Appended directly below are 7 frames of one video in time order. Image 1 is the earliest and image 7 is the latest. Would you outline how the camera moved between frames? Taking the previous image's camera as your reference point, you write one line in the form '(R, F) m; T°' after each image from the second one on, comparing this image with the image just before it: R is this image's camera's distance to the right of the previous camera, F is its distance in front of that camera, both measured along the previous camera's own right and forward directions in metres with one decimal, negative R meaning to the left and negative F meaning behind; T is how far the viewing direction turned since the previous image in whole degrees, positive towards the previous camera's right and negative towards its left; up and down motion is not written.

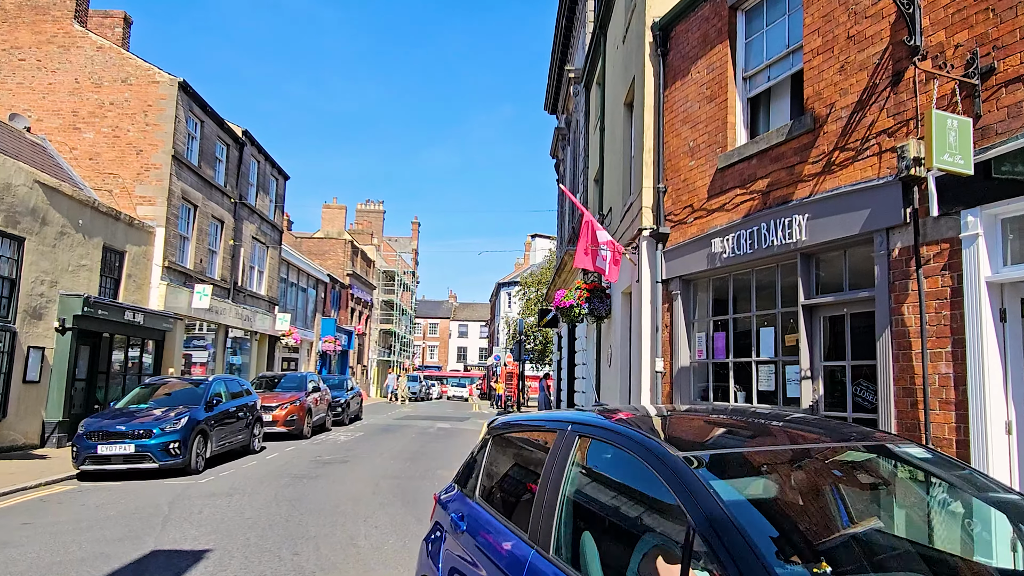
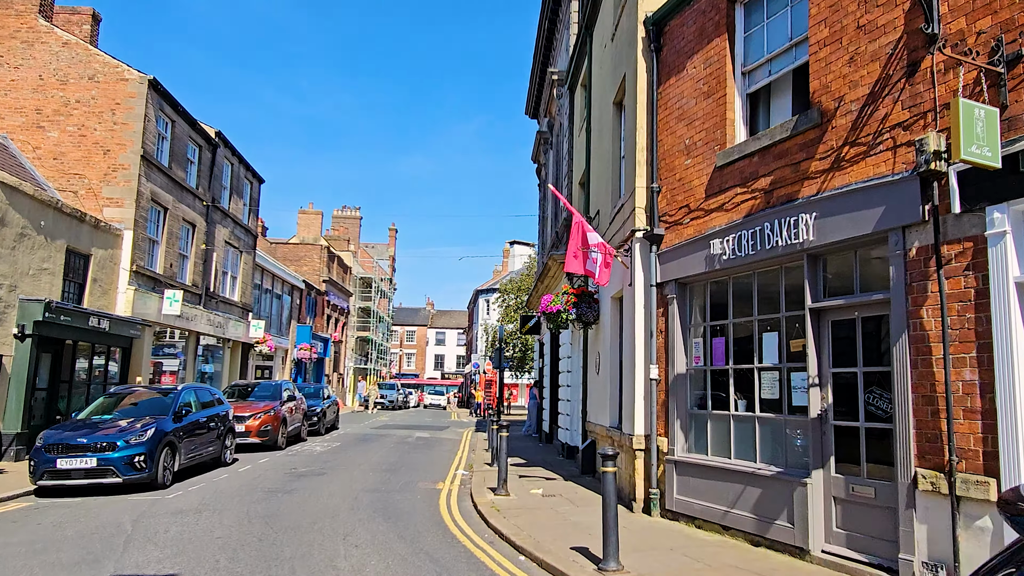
(-0.1, +0.4) m; +2°
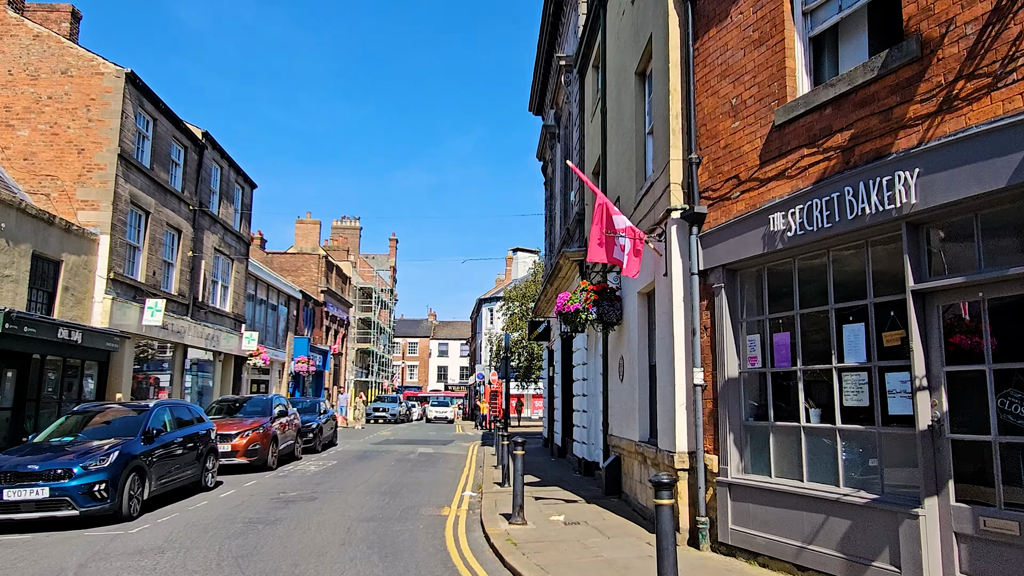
(-0.1, +1.4) m; 0°
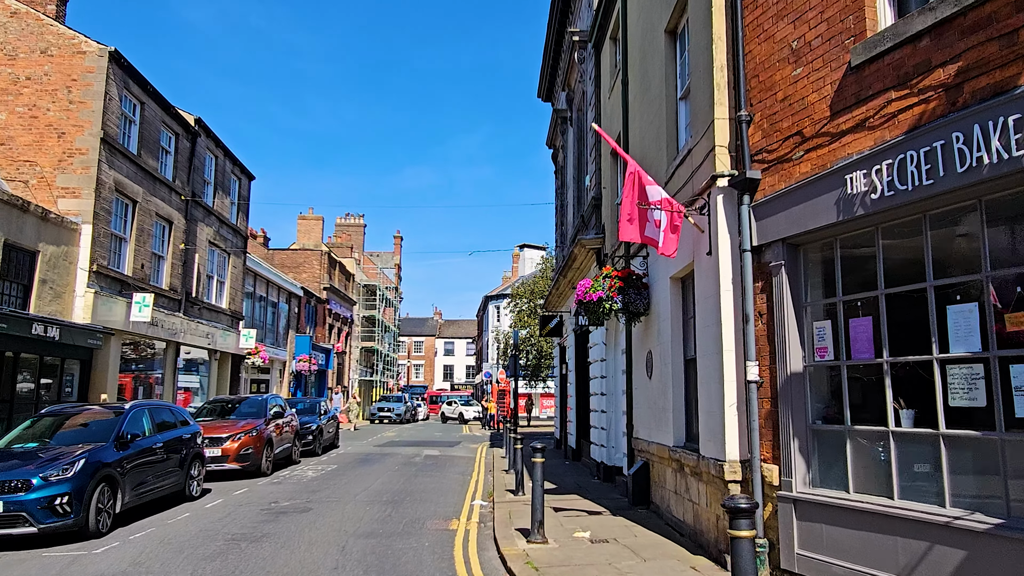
(-0.1, +1.1) m; 0°
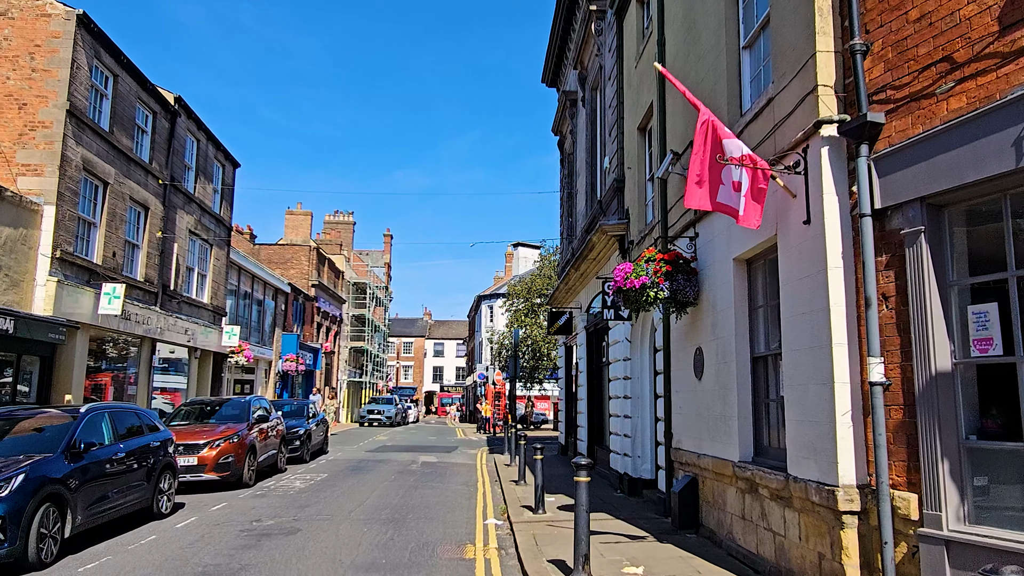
(-0.4, +1.4) m; +1°
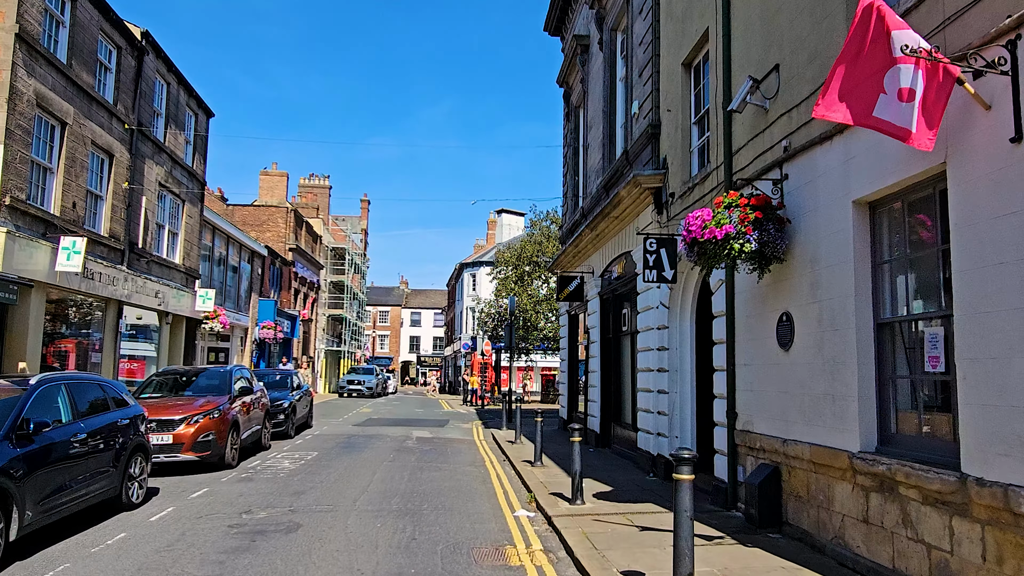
(-0.7, +1.4) m; +2°
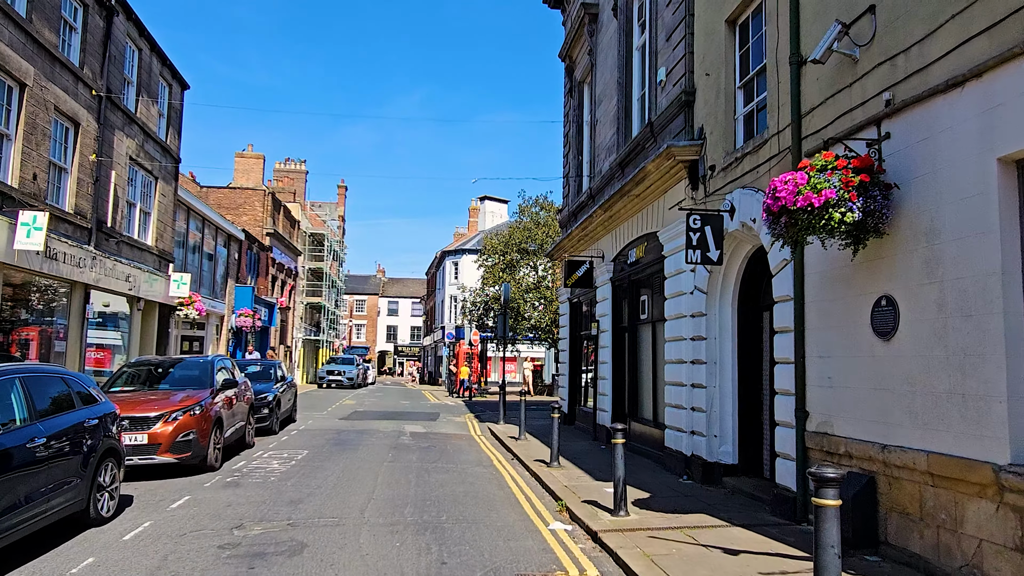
(-0.6, +1.1) m; +2°
